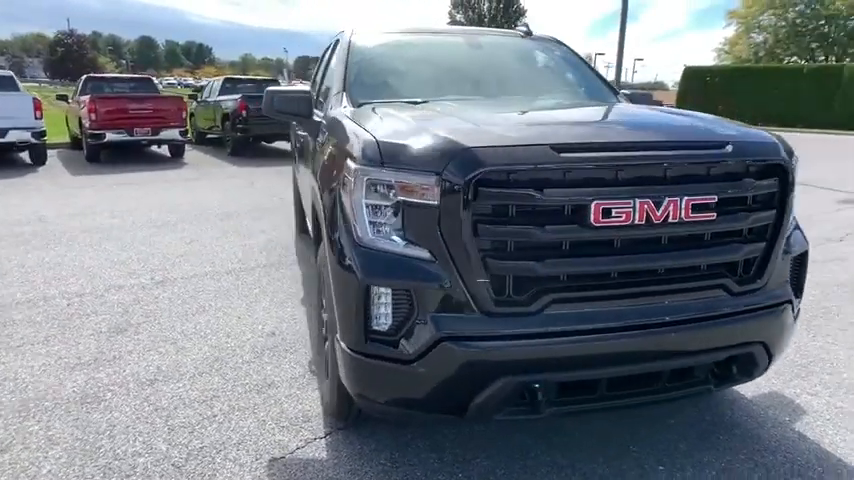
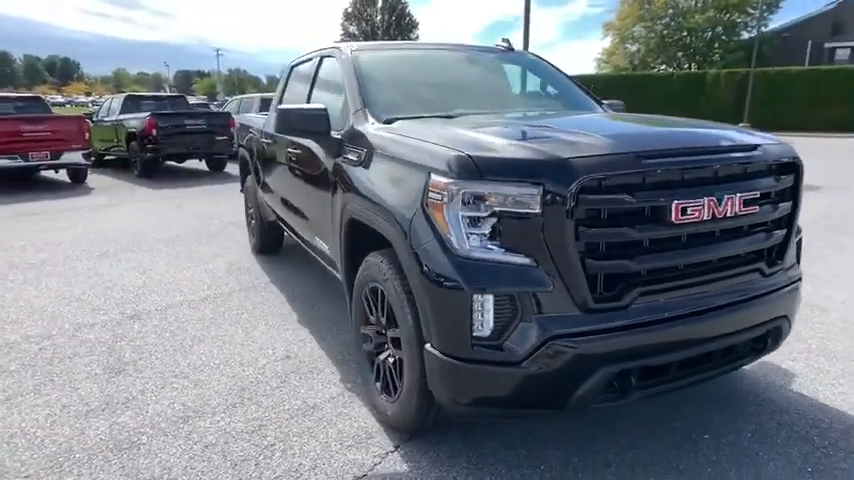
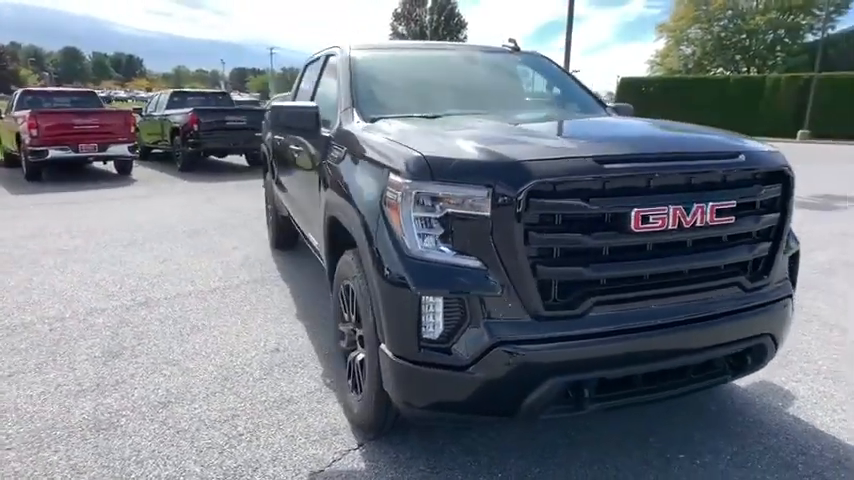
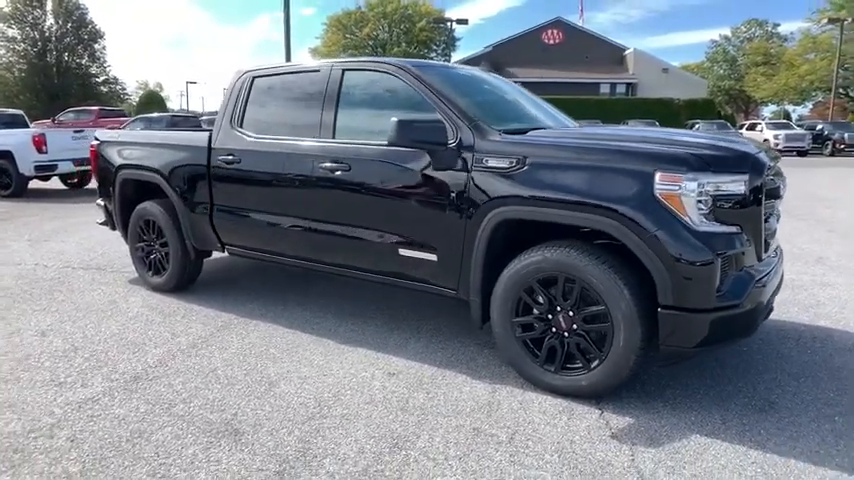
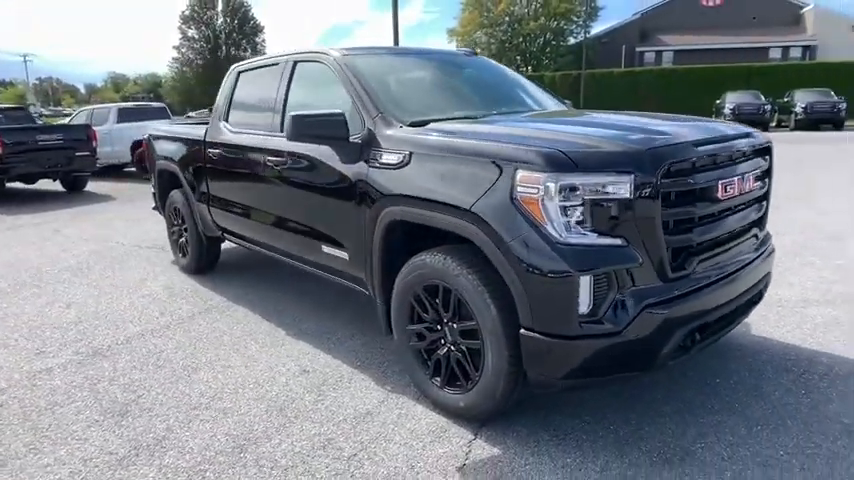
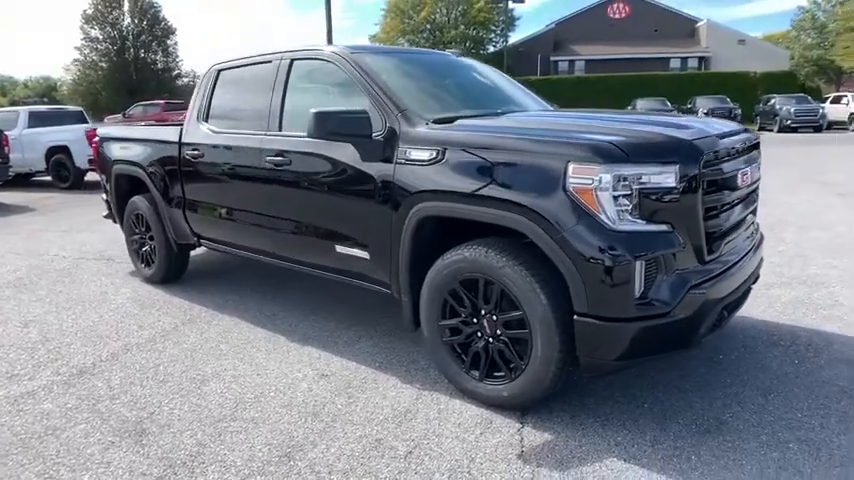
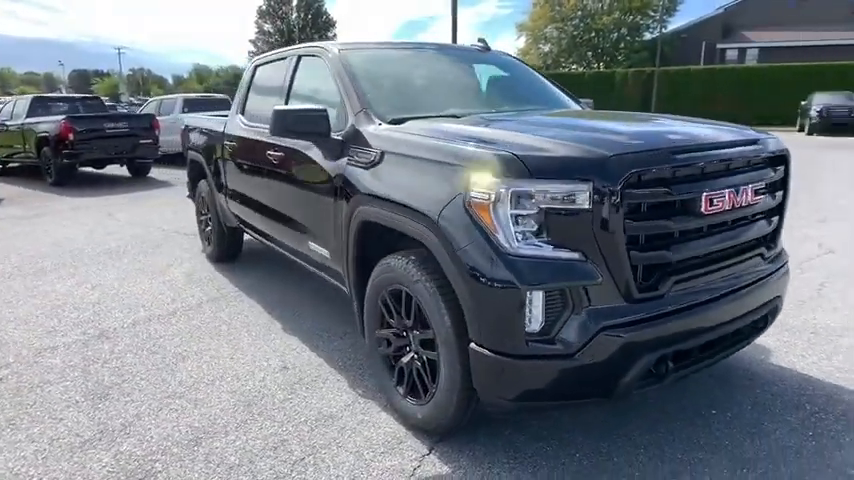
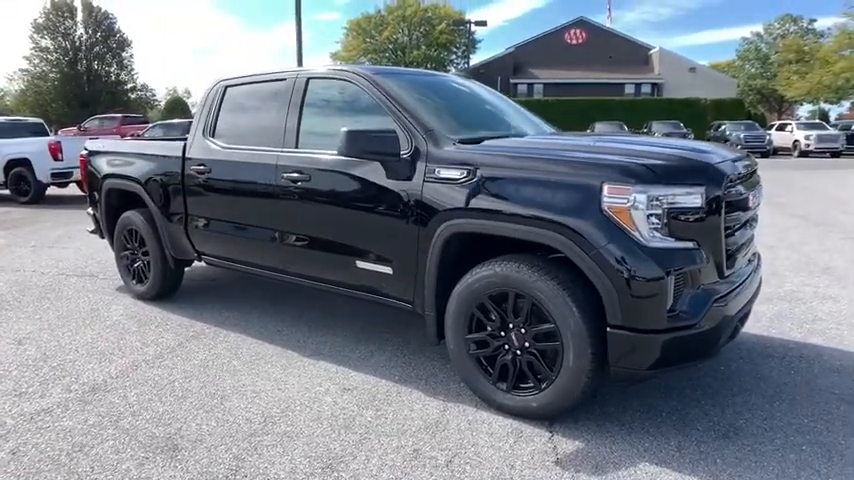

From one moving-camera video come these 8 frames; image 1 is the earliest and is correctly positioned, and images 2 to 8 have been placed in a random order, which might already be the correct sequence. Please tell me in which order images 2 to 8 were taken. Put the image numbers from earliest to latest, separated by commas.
3, 2, 7, 5, 6, 8, 4
